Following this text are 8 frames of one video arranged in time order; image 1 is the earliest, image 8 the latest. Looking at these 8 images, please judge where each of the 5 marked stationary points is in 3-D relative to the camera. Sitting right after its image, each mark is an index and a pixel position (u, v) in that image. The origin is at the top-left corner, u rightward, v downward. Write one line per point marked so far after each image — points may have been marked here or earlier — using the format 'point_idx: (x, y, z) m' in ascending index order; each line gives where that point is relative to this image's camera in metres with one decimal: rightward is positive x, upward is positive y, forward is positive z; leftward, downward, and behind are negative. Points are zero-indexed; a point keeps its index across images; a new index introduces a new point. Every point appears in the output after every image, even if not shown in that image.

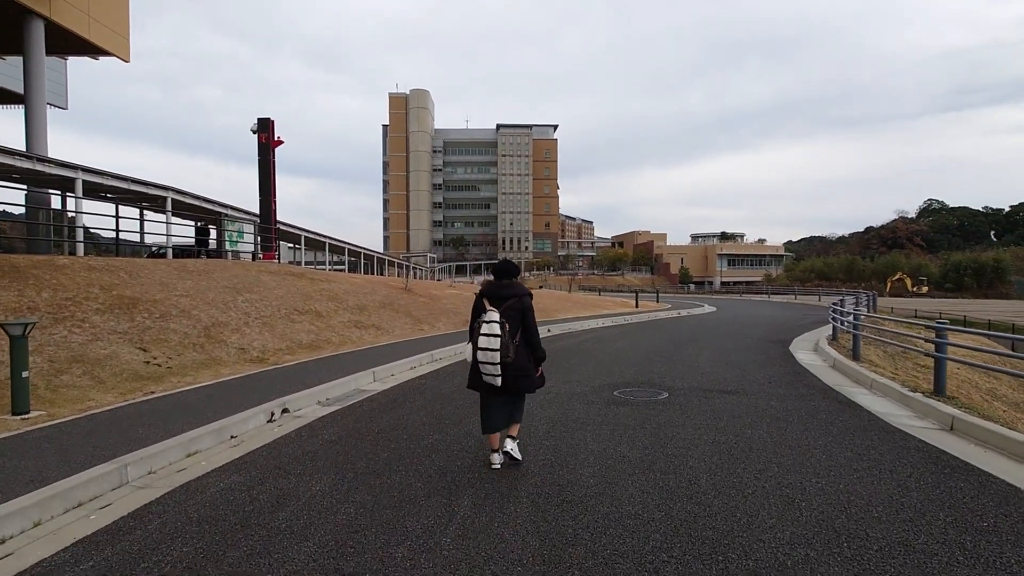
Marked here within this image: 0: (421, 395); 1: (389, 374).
0: (-1.3, -1.5, +8.1) m
1: (-2.1, -1.5, +9.7) m
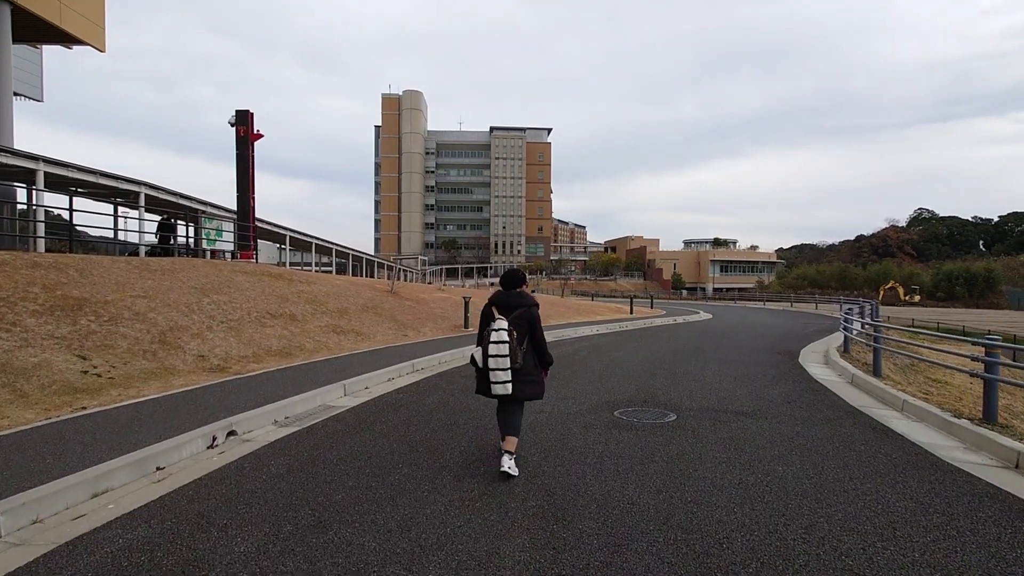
0: (-1.5, -1.6, +7.1) m
1: (-2.3, -1.5, +8.7) m
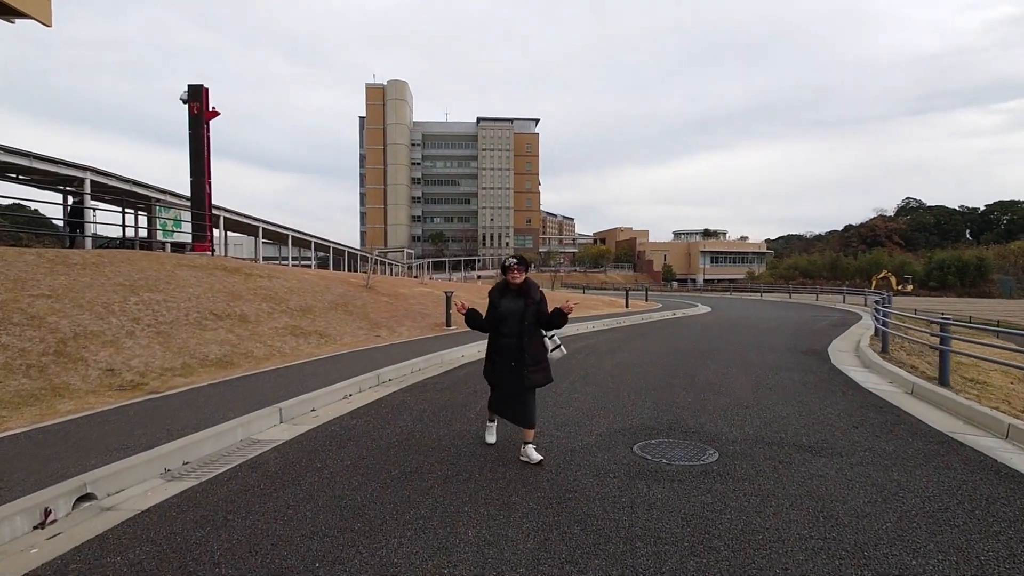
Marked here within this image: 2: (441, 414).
0: (-1.6, -1.5, +5.3) m
1: (-2.5, -1.5, +6.9) m
2: (-0.8, -1.5, +6.5) m
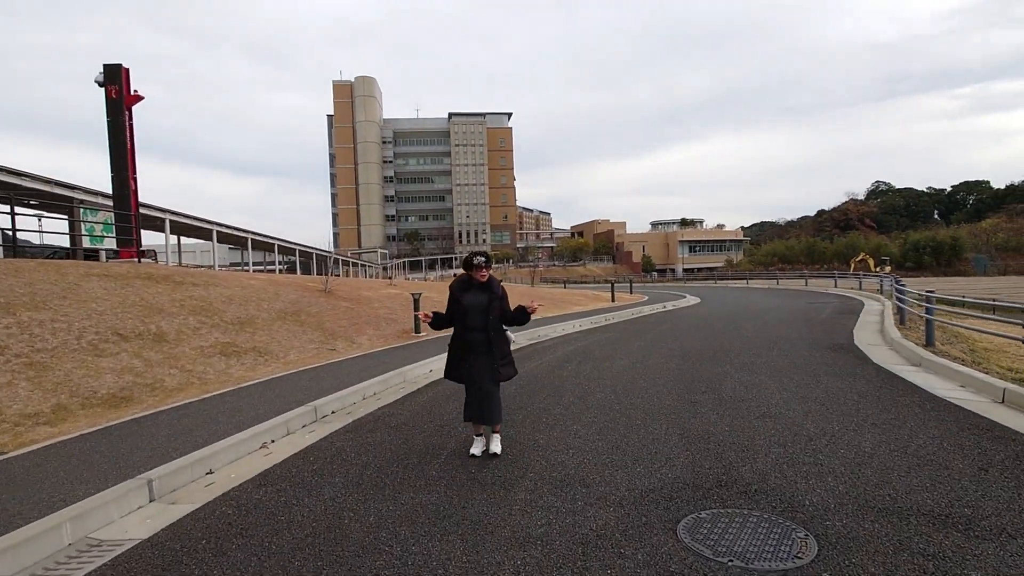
0: (-1.8, -1.6, +3.4) m
1: (-2.7, -1.6, +4.9) m
2: (-1.0, -1.5, +4.6) m
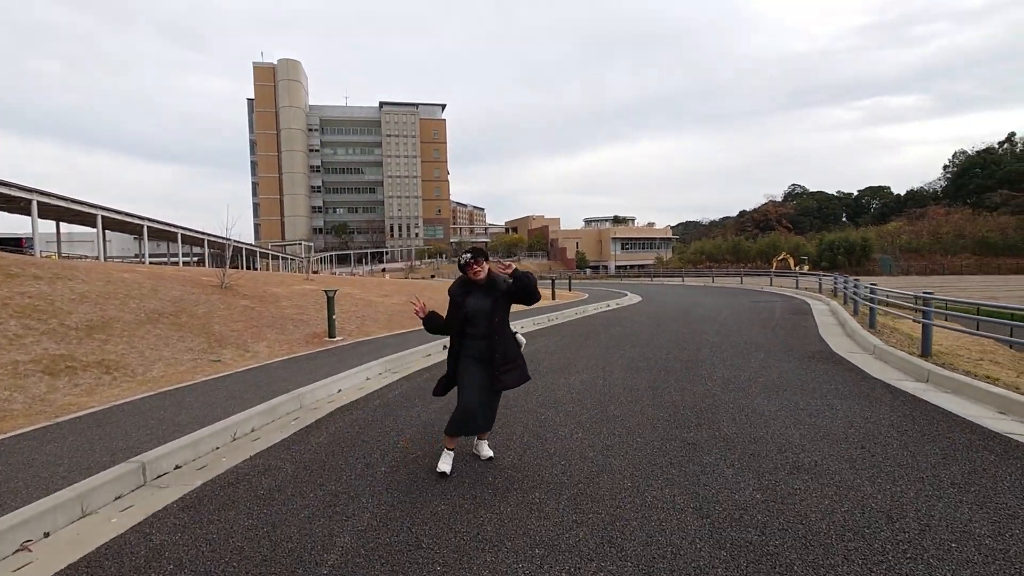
0: (-2.0, -1.6, +1.3) m
1: (-3.0, -1.6, +2.7) m
2: (-1.4, -1.5, +2.6) m
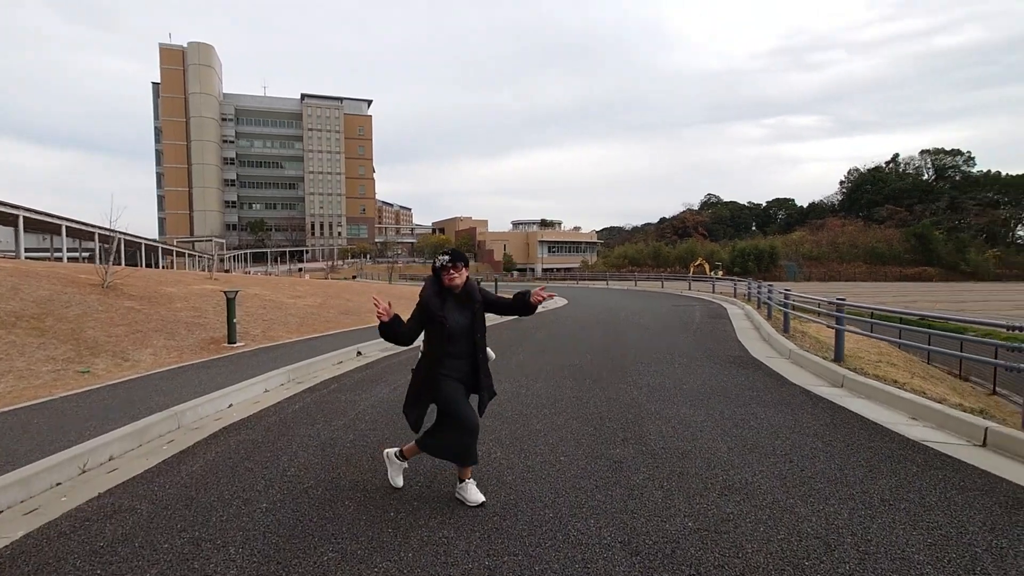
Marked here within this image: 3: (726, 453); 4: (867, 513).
0: (-2.2, -1.6, +0.5) m
1: (-3.4, -1.6, +1.7) m
2: (-1.7, -1.5, +1.8) m
3: (+1.7, -1.3, +4.5) m
4: (+2.2, -1.4, +3.5) m
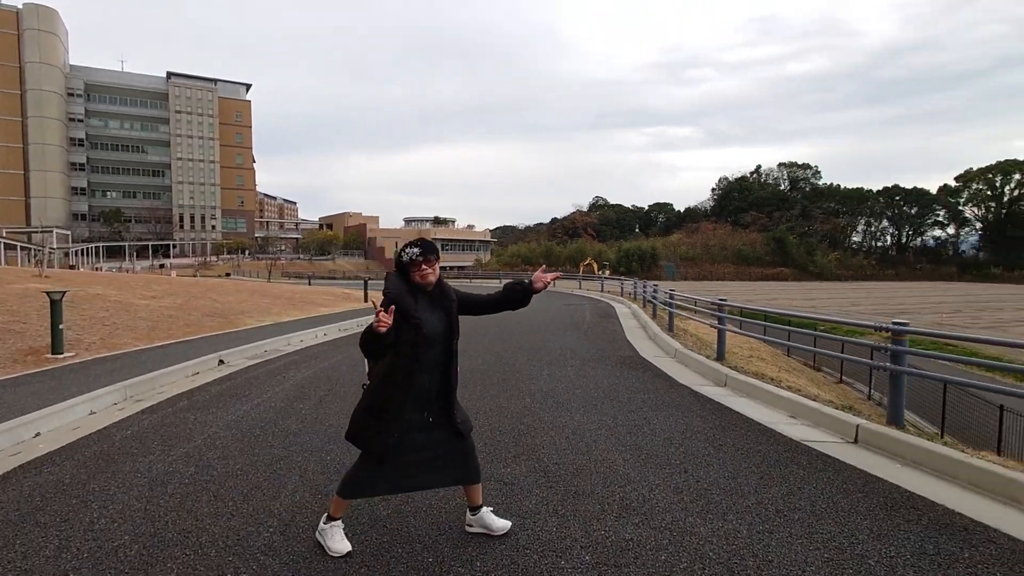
0: (-2.2, -1.7, -0.5) m
1: (-3.7, -1.6, +0.6) m
2: (-2.1, -1.6, +1.0) m
3: (+0.8, -1.4, +4.3) m
4: (+1.5, -1.4, +3.3) m
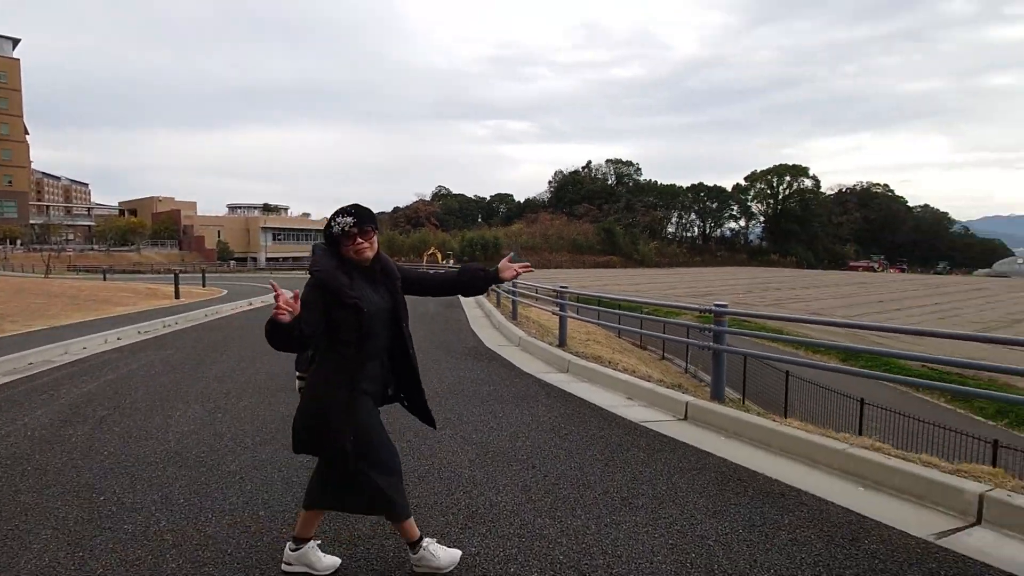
0: (-2.0, -1.7, -1.4) m
1: (-3.7, -1.7, -0.8) m
2: (-2.2, -1.6, 0.0) m
3: (-0.3, -1.3, +3.9) m
4: (+0.6, -1.3, +3.2) m
